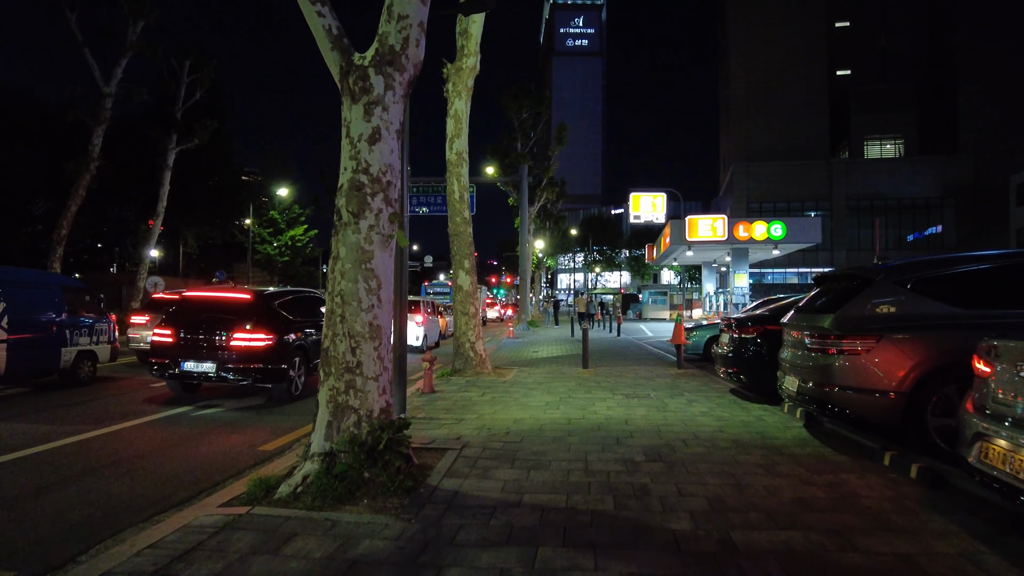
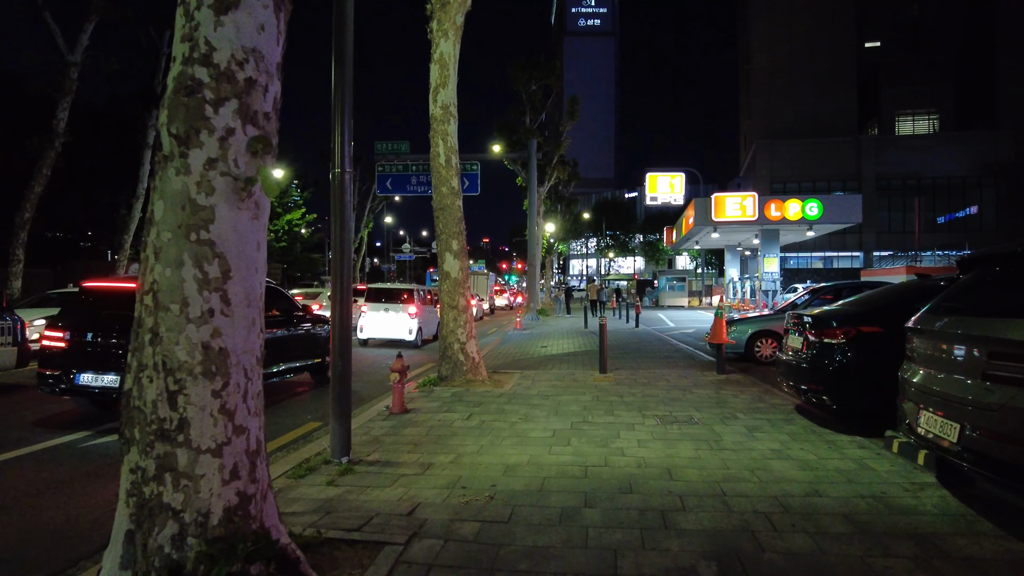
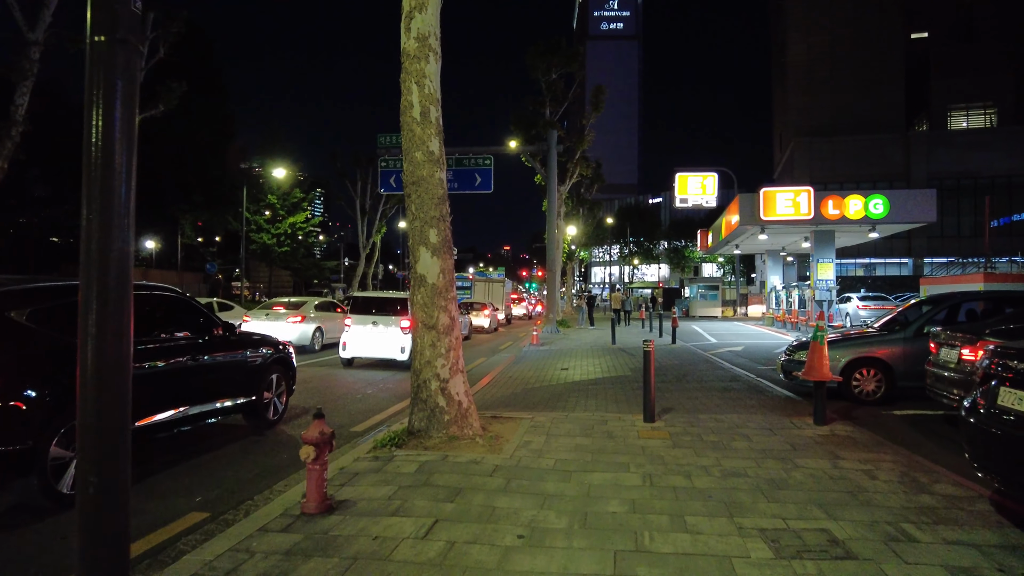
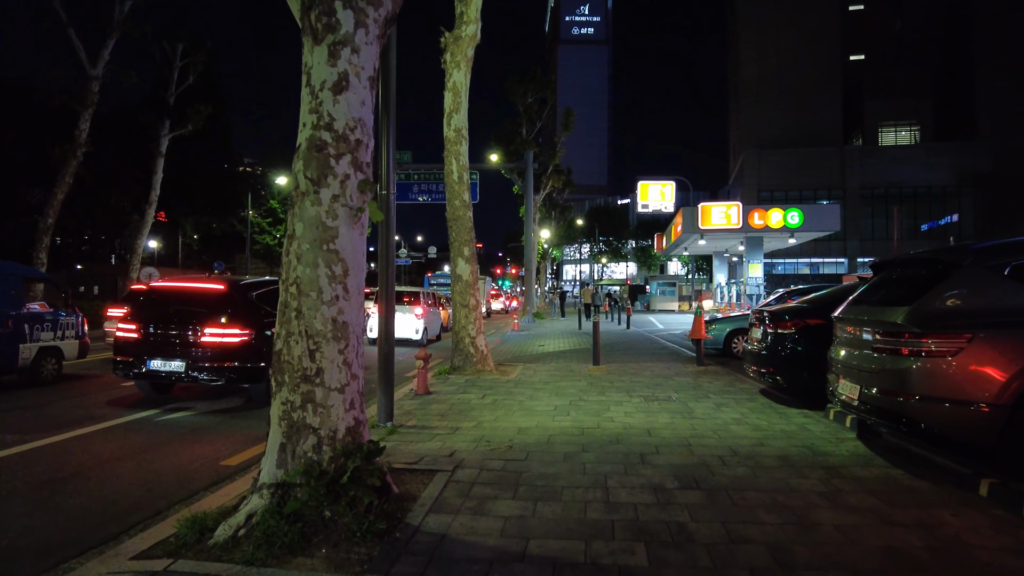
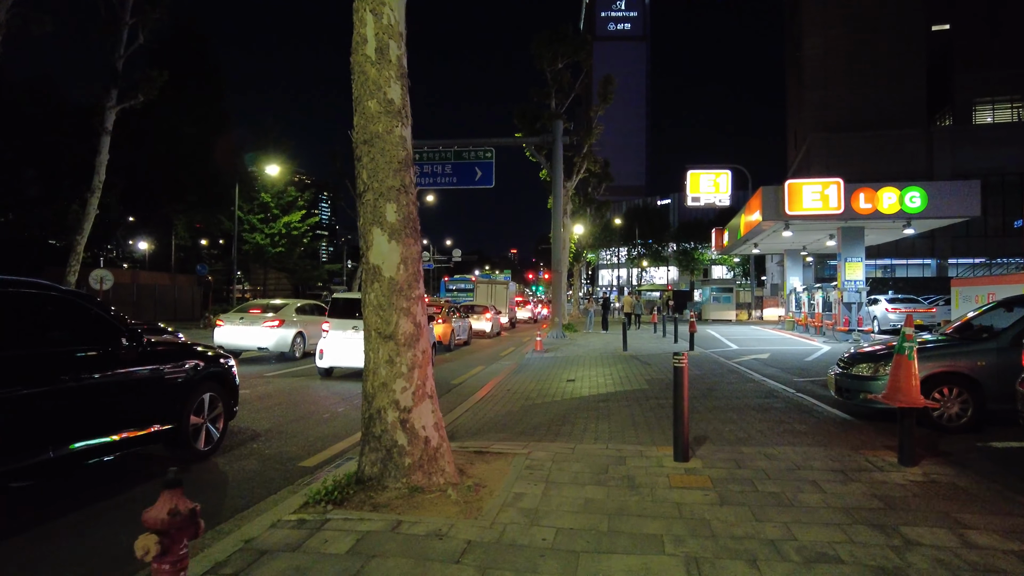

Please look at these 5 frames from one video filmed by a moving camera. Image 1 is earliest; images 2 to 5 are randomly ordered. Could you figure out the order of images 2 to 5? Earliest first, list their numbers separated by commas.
4, 2, 3, 5
